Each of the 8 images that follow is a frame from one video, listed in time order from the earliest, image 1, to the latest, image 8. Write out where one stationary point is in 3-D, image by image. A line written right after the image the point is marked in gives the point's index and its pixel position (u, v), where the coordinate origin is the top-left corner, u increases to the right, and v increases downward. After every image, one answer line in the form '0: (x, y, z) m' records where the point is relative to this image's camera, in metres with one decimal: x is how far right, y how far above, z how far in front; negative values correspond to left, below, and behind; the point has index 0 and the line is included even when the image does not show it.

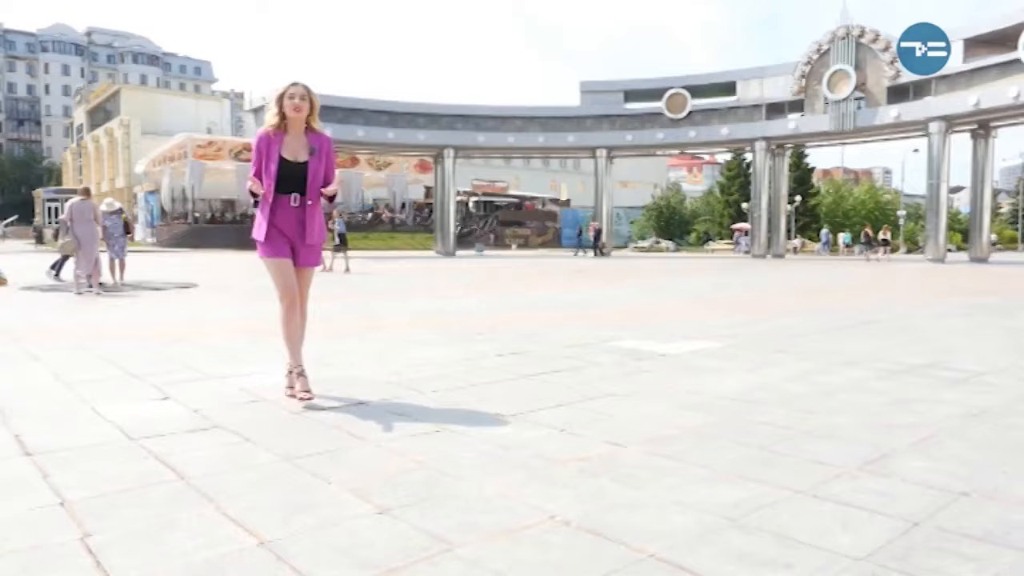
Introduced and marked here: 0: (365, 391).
0: (-0.9, -0.7, +5.0) m
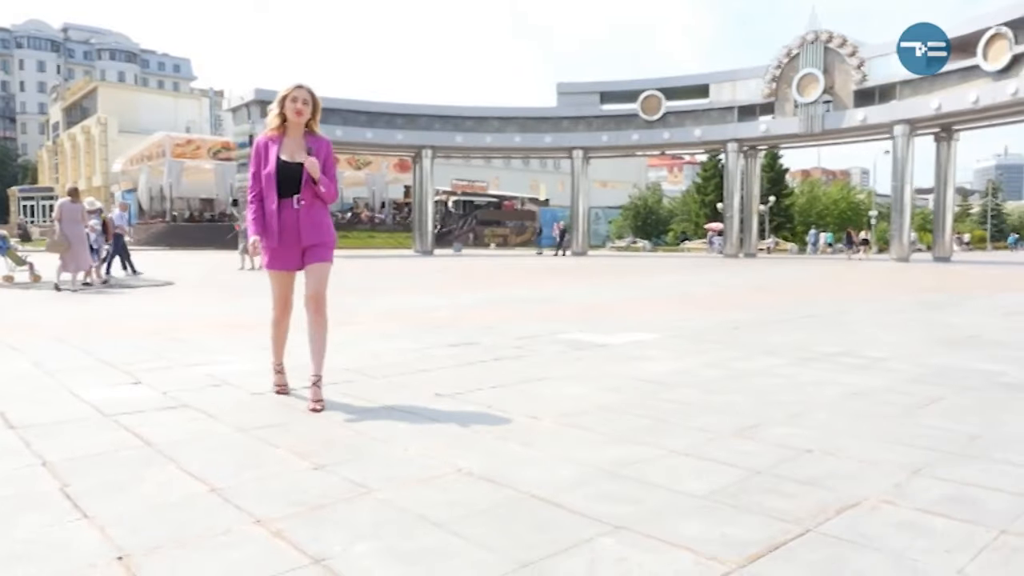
0: (-1.4, -0.6, +5.5) m
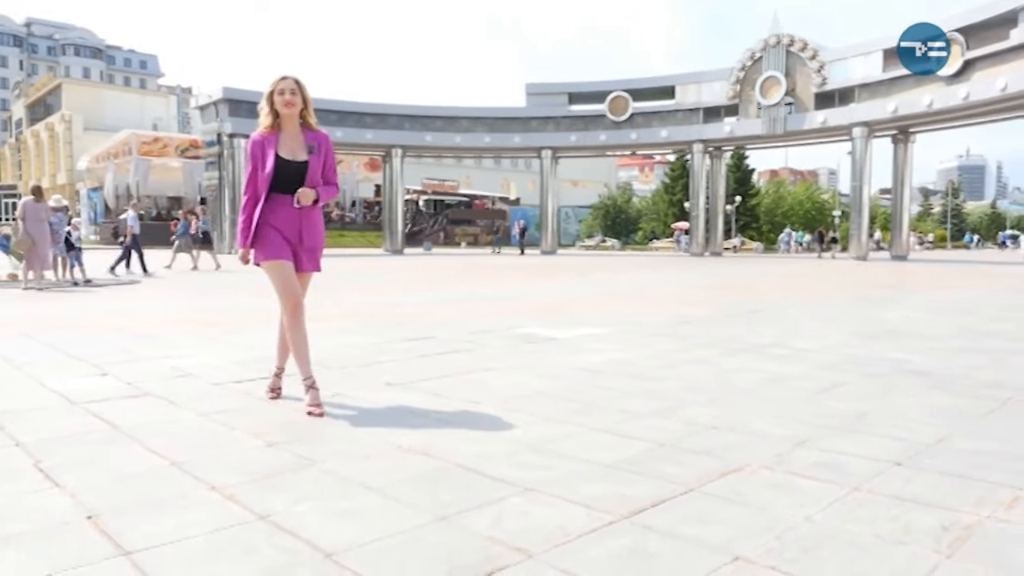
0: (-1.7, -0.6, +5.8) m
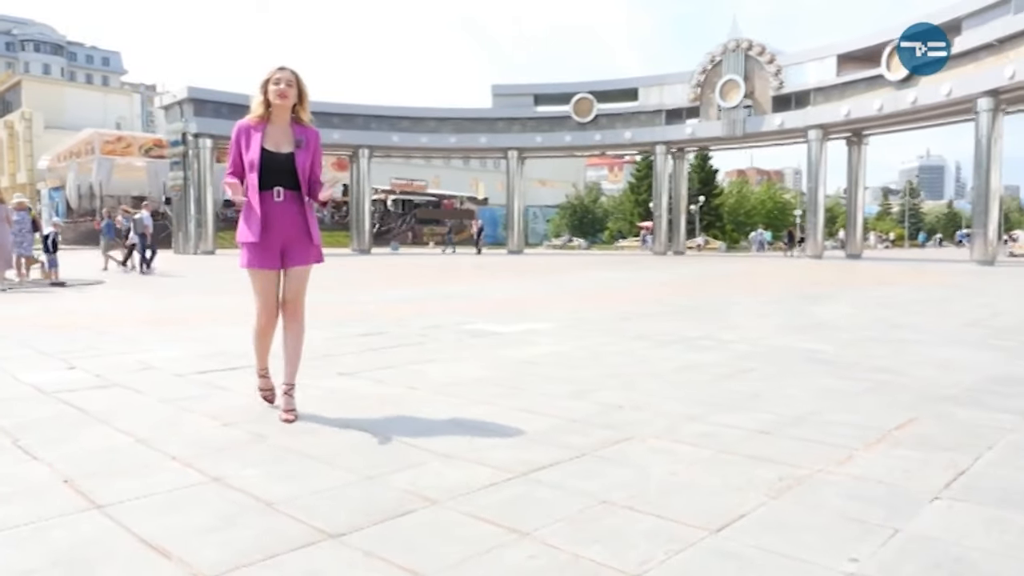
0: (-2.2, -0.6, +6.2) m
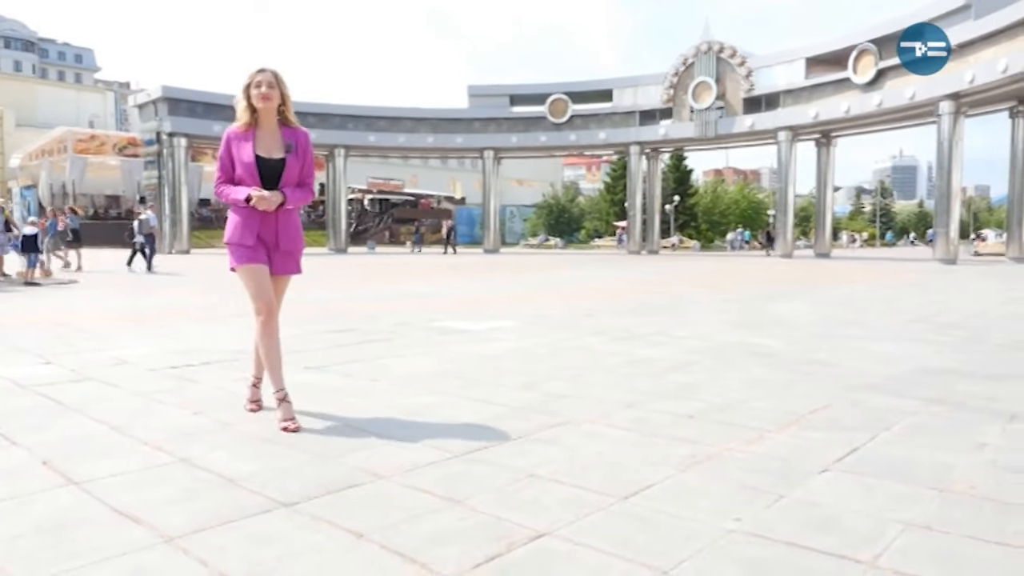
0: (-2.5, -0.6, +6.5) m
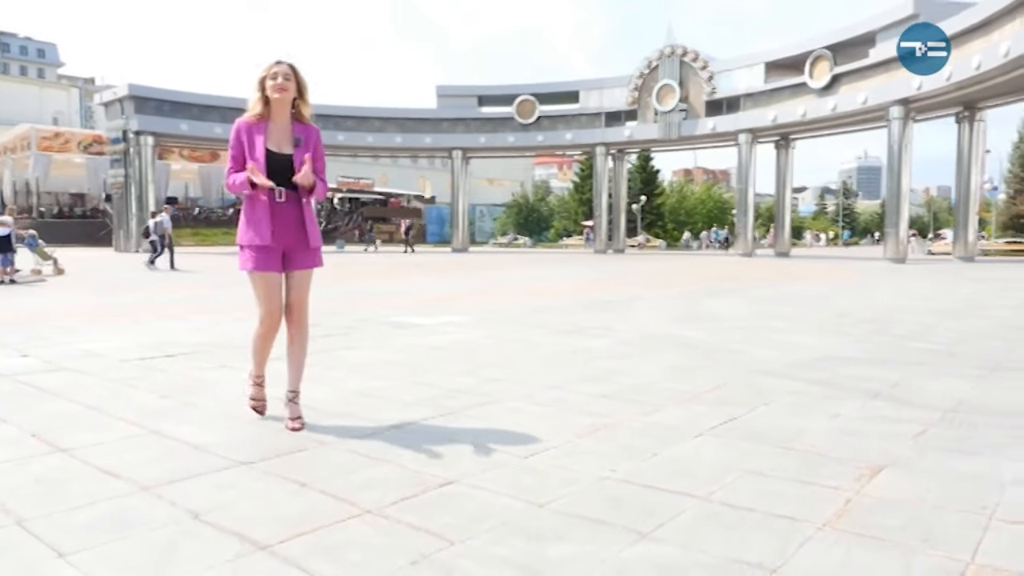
0: (-3.0, -0.6, +7.0) m
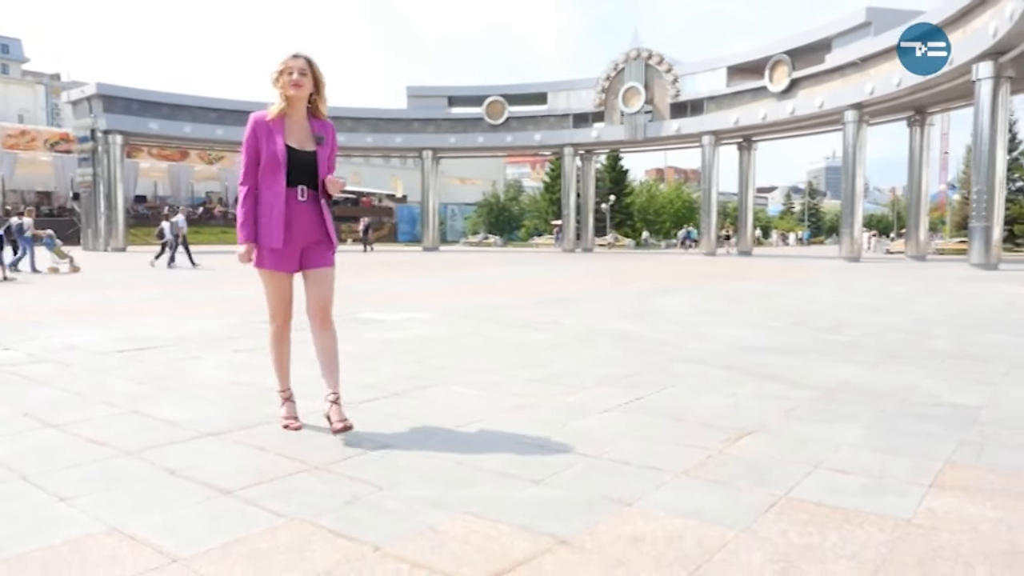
0: (-3.5, -0.5, +7.5) m
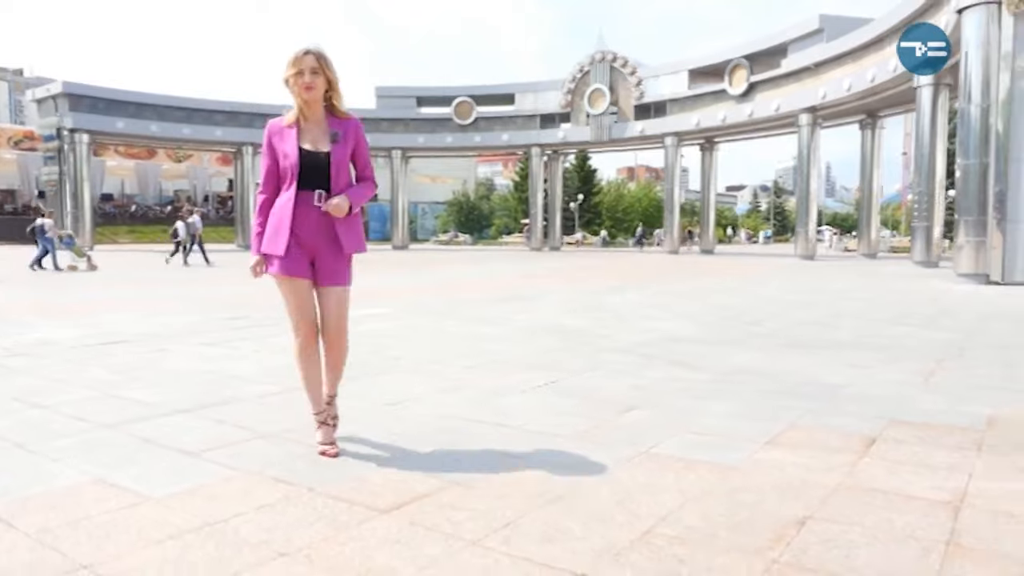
0: (-4.1, -0.5, +8.1) m
